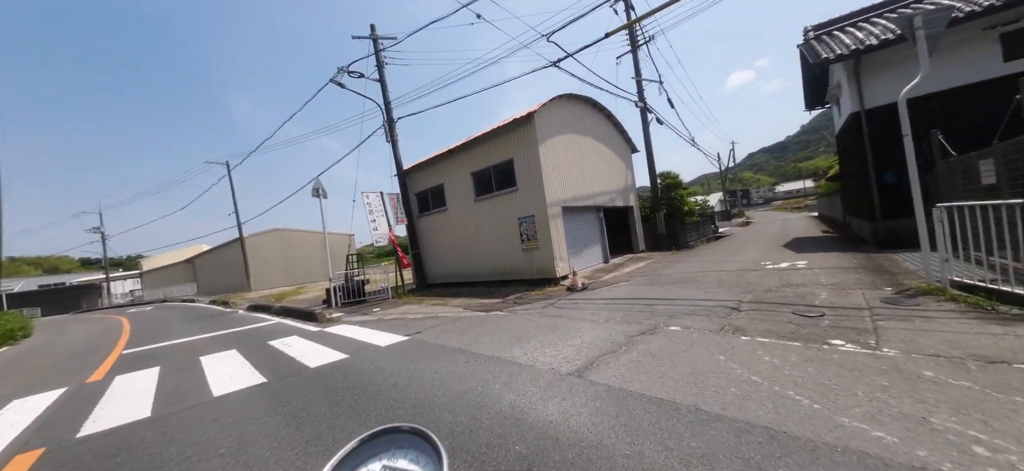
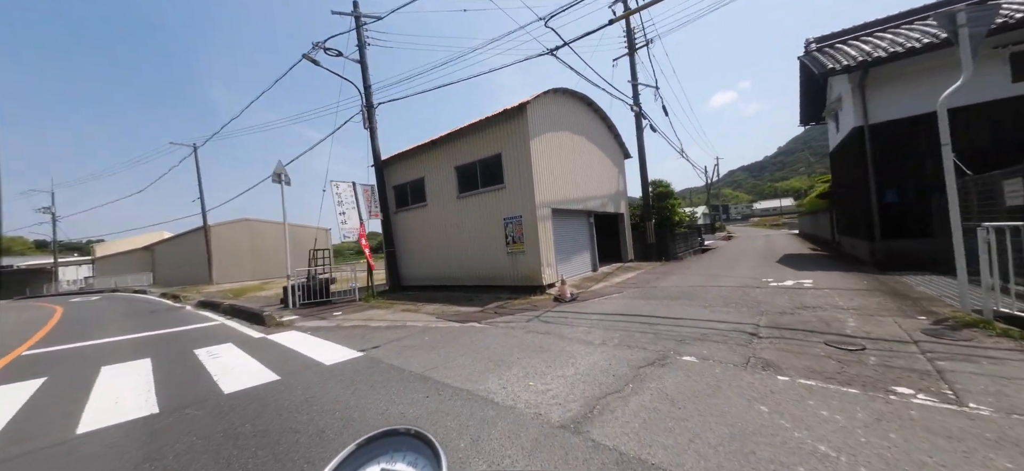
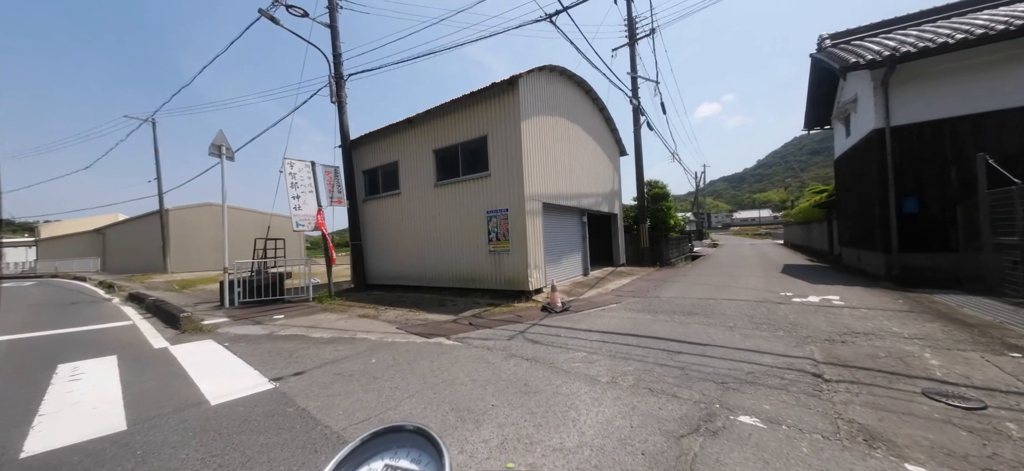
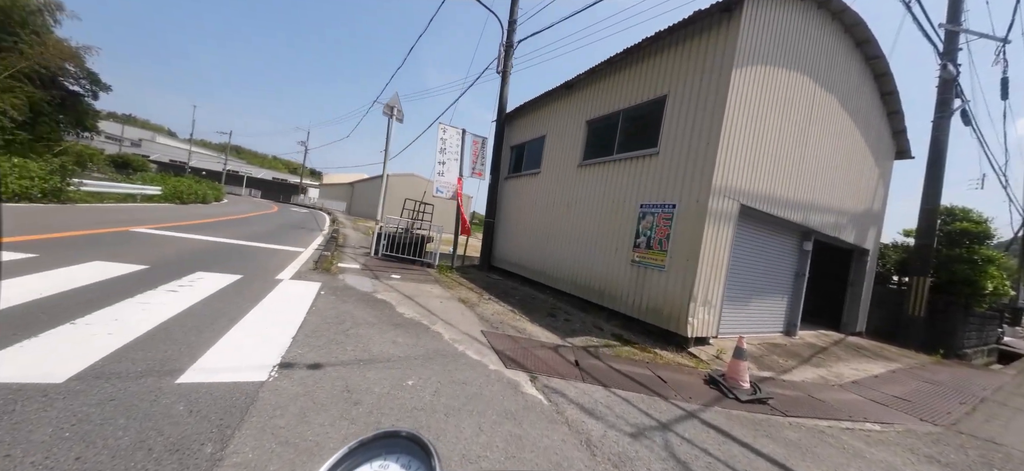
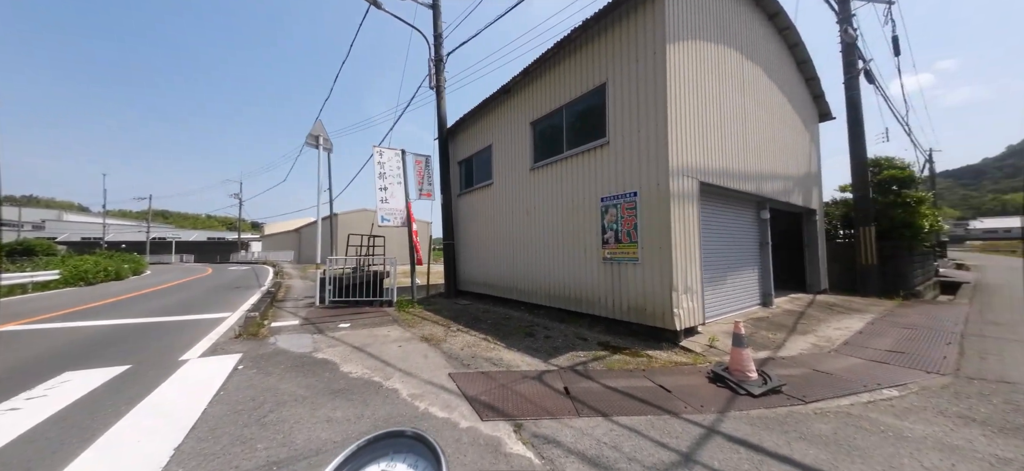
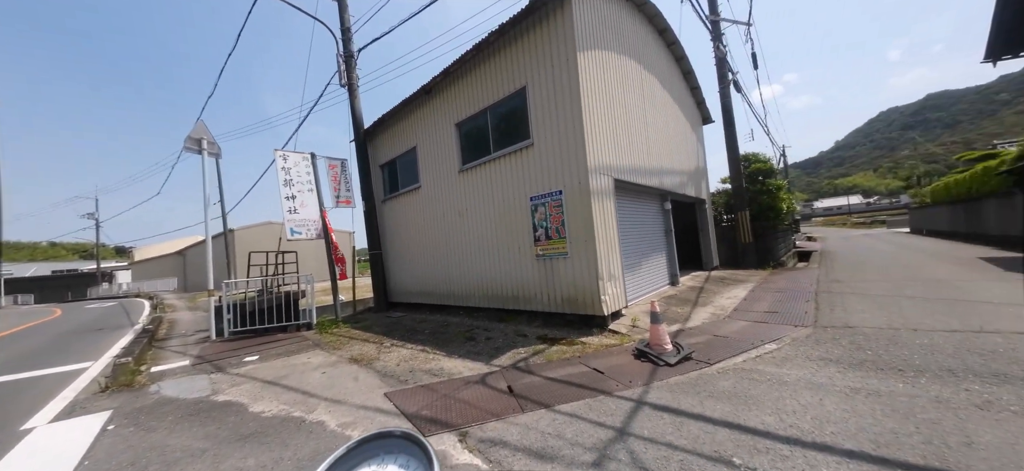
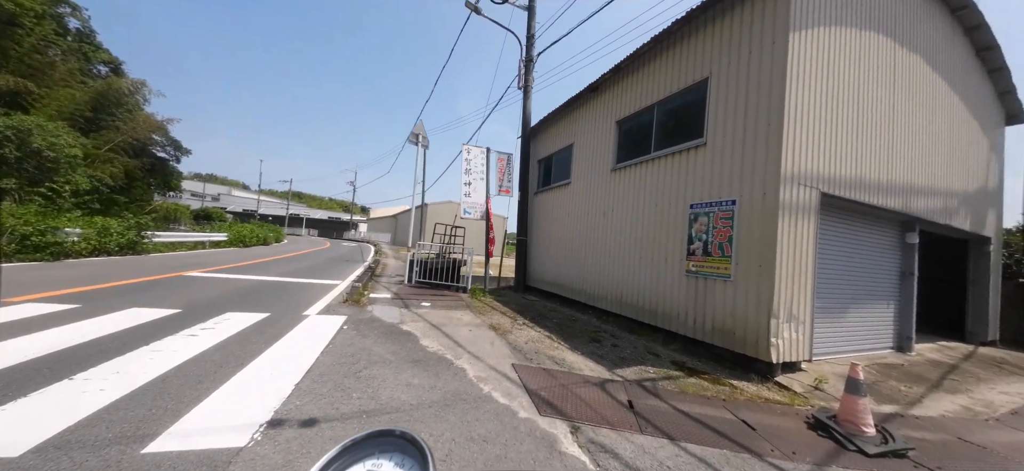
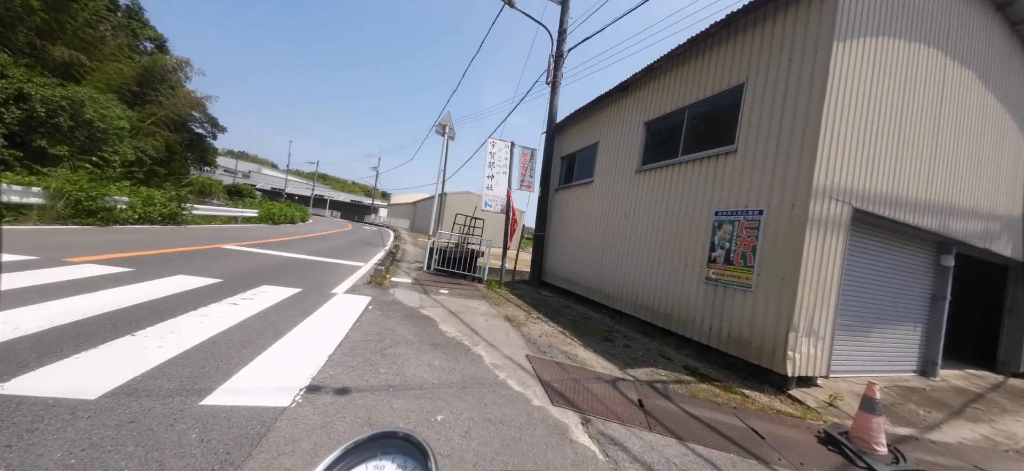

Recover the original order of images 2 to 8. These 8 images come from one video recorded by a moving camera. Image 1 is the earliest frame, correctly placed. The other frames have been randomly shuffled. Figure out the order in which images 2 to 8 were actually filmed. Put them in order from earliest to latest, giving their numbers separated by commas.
2, 3, 4, 8, 7, 5, 6
